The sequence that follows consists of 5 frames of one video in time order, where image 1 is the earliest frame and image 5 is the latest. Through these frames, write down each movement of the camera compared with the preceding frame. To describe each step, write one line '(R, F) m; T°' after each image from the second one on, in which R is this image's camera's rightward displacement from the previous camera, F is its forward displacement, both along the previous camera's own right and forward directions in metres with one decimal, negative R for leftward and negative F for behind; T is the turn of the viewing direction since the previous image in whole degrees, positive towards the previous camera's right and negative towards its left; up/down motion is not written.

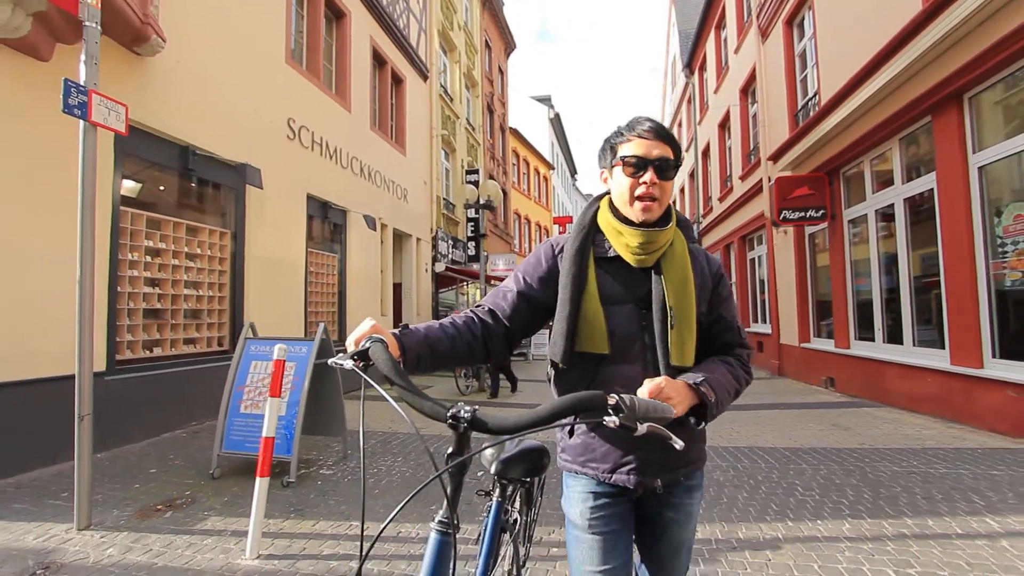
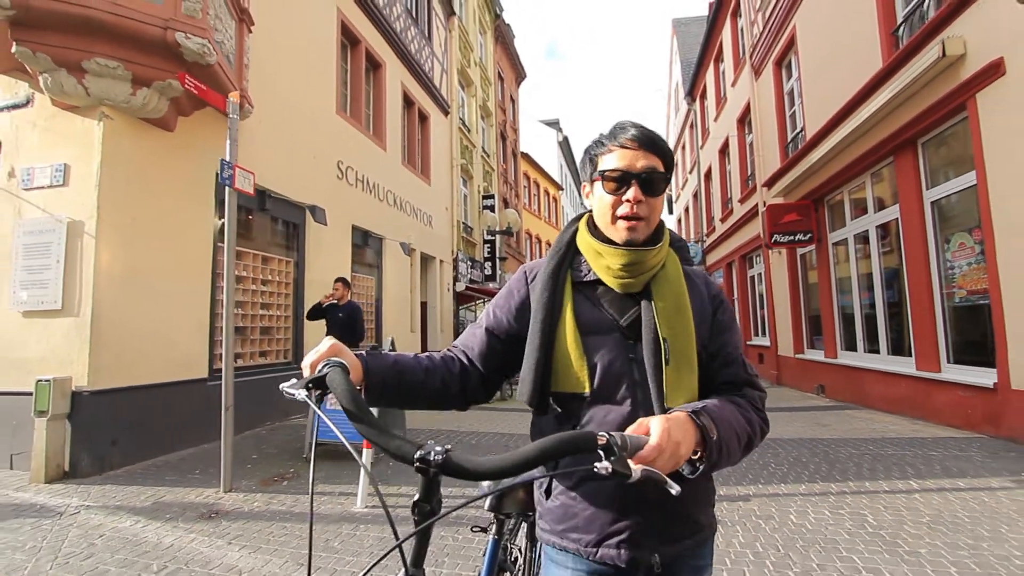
(-0.2, -1.2) m; -1°
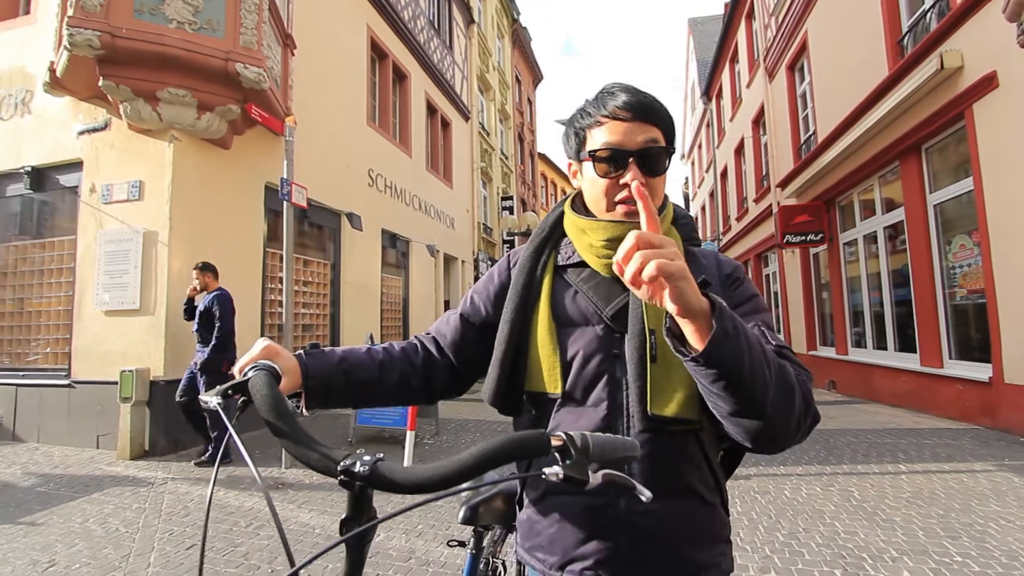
(-0.1, -0.6) m; -2°
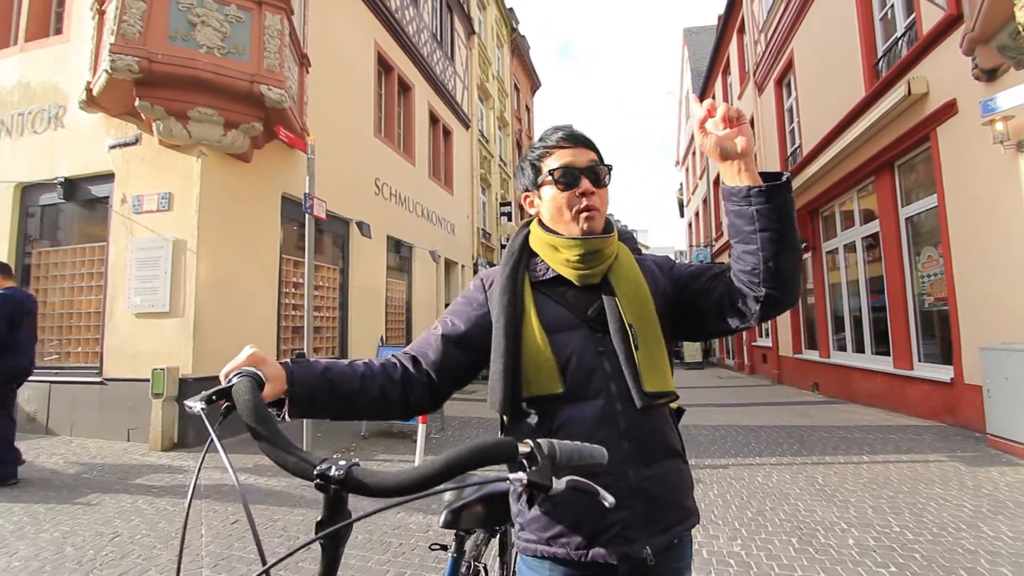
(-0.1, -0.5) m; 0°
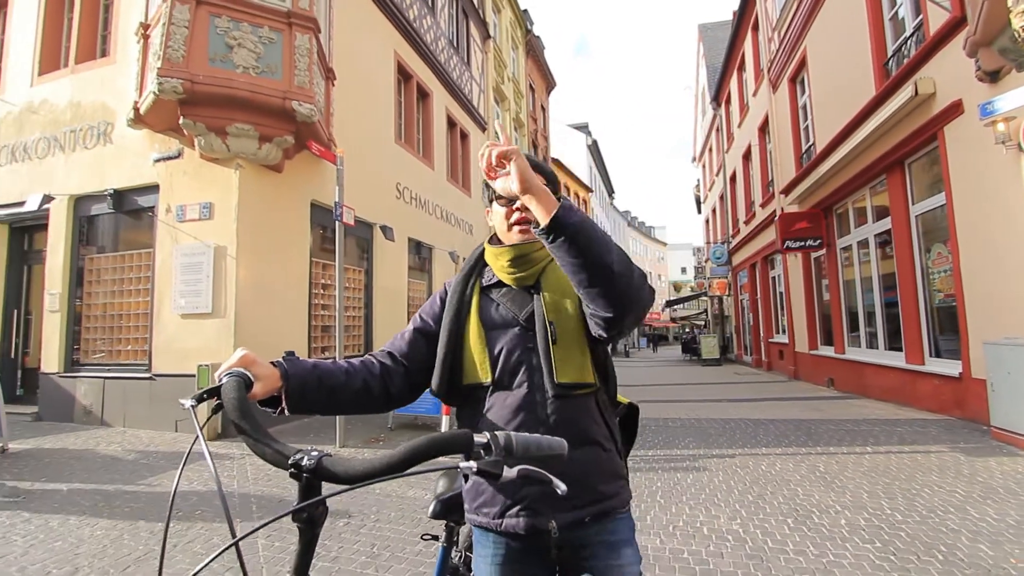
(0.0, -0.4) m; -2°
